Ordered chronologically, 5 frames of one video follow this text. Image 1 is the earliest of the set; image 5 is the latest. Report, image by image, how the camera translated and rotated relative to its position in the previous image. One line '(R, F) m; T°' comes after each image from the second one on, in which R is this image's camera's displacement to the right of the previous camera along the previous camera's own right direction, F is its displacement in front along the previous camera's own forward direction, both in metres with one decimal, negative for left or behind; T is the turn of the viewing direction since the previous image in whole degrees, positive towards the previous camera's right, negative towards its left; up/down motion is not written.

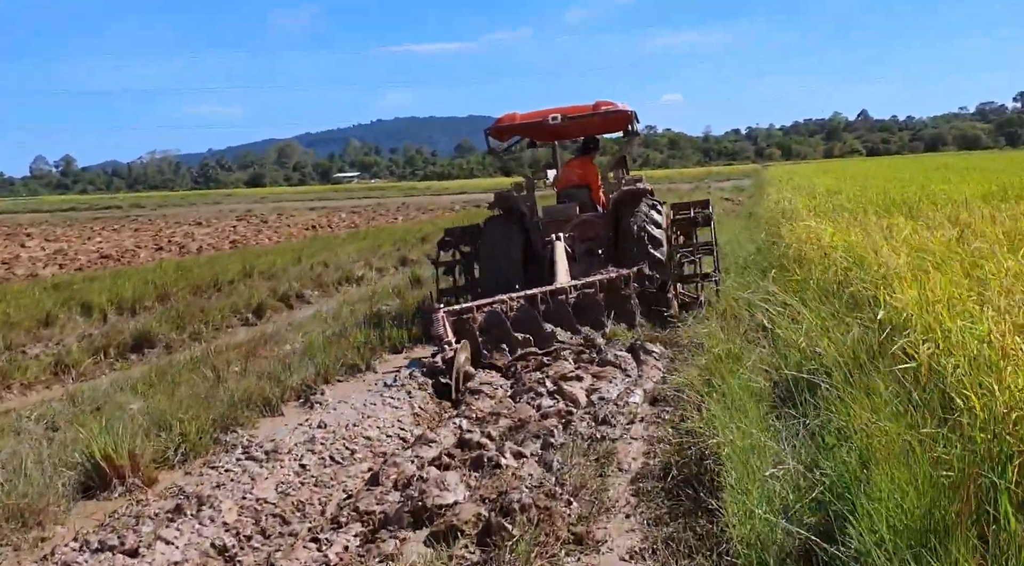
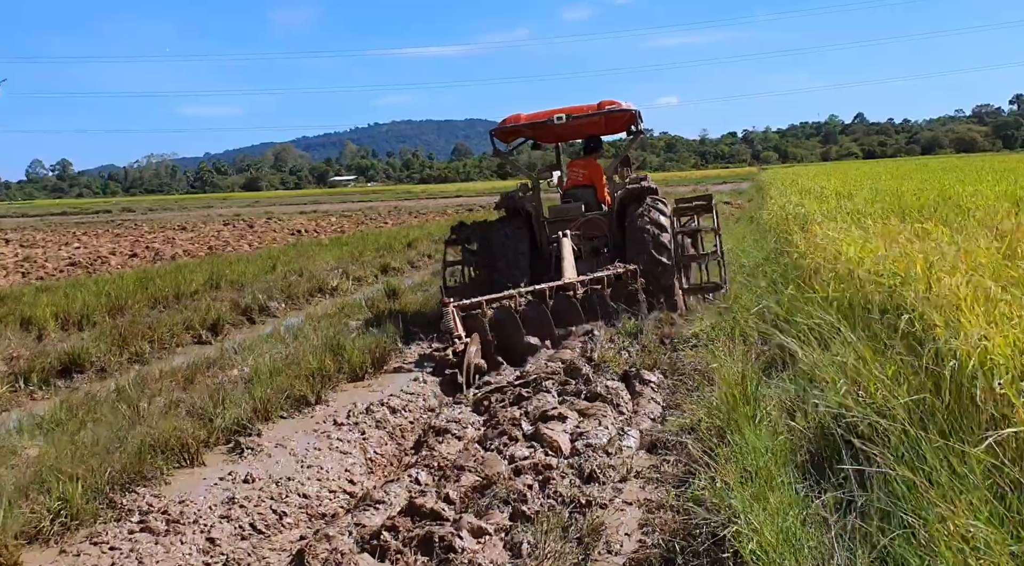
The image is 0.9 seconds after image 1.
(+0.1, +1.1) m; 0°
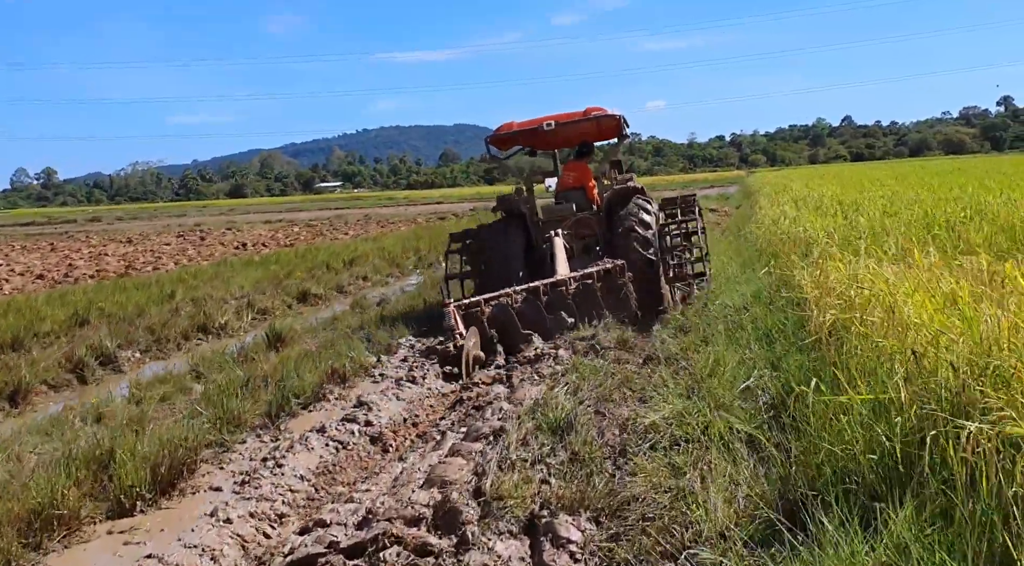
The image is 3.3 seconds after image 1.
(+0.6, +2.8) m; +1°
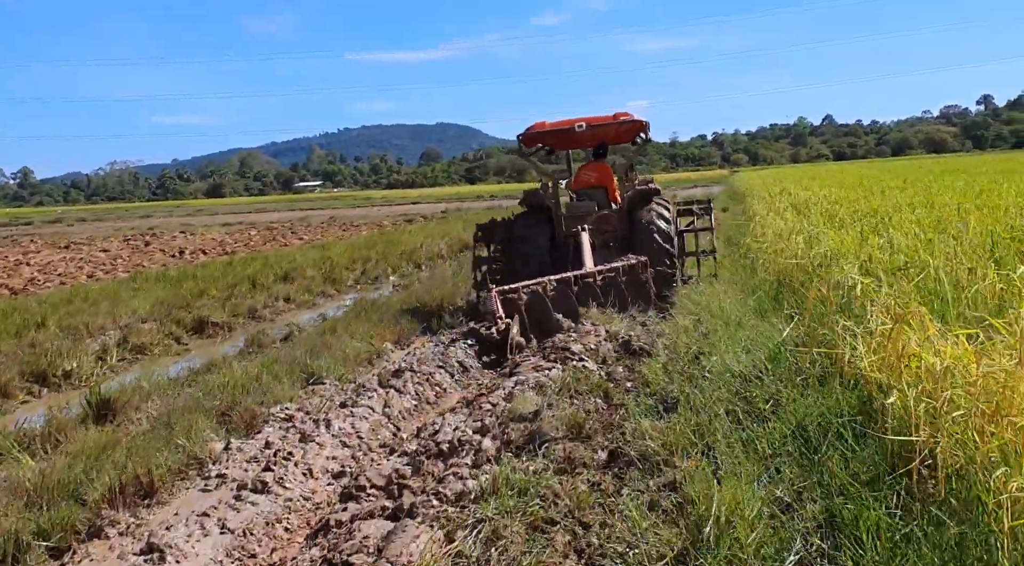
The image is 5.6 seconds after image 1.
(+0.4, +2.6) m; +1°
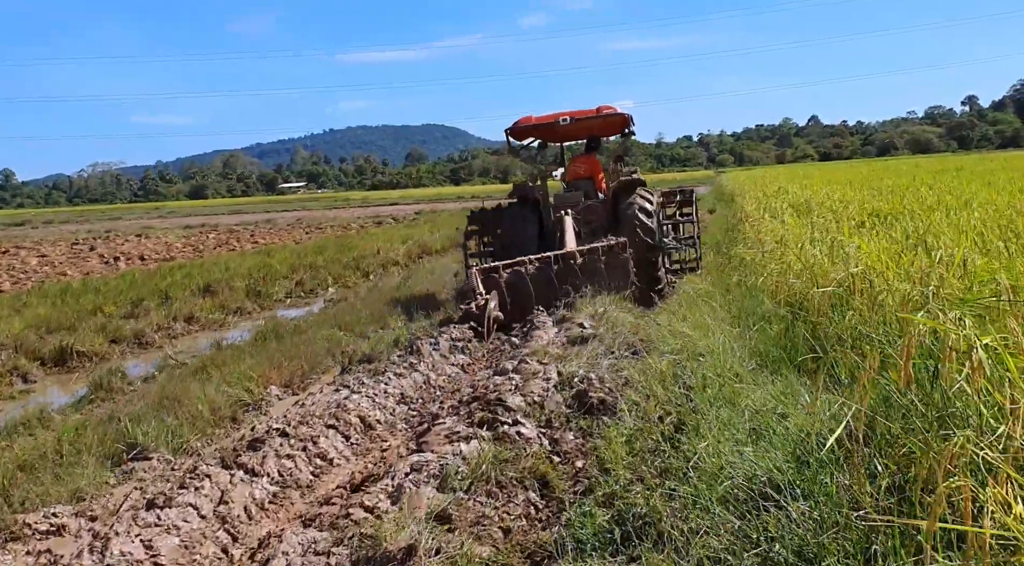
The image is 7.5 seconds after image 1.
(+0.4, +2.3) m; +1°
